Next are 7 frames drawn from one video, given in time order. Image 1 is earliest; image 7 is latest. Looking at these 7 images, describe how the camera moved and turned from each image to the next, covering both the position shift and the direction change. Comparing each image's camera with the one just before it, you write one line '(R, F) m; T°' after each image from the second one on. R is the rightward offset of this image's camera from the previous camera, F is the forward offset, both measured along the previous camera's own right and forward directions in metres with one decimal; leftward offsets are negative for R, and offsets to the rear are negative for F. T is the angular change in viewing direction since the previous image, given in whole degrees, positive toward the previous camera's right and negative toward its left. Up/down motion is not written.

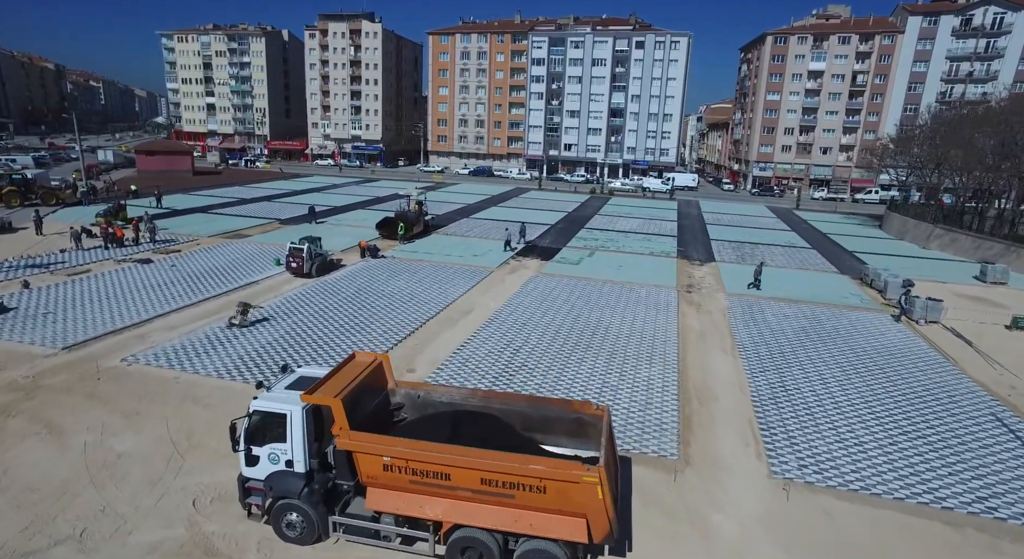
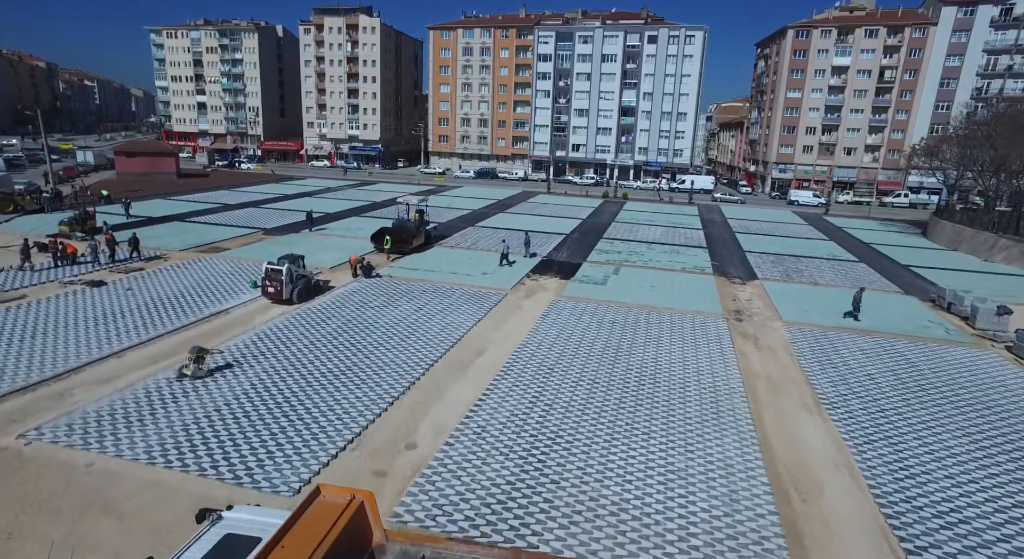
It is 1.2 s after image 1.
(-0.6, +3.4) m; 0°
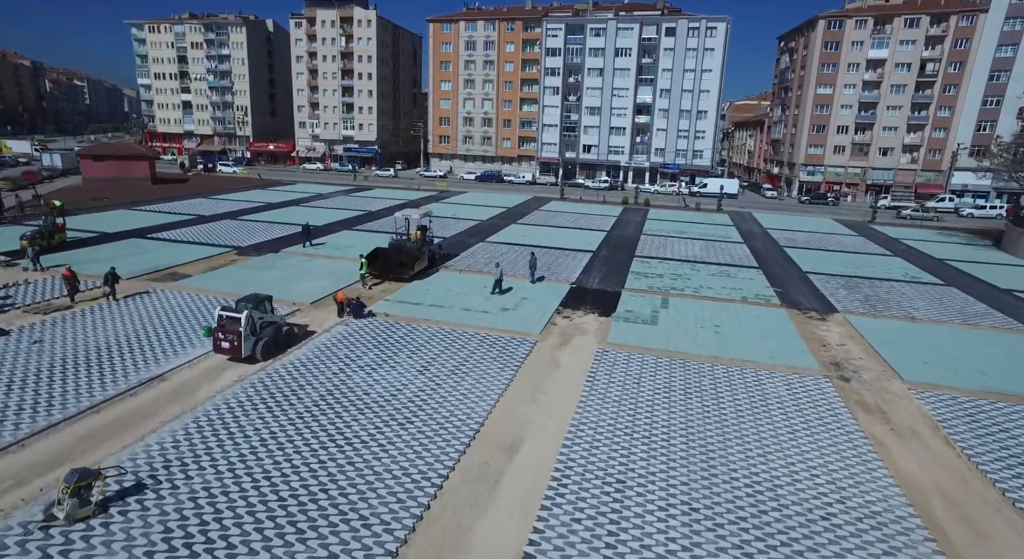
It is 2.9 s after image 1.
(-0.9, +4.6) m; 0°
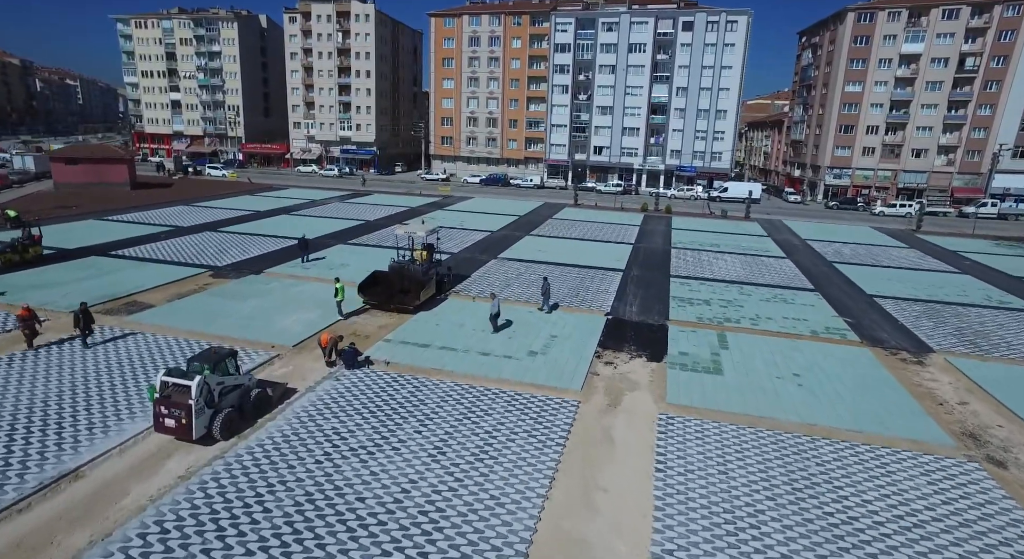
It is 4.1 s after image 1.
(-0.8, +3.5) m; 0°
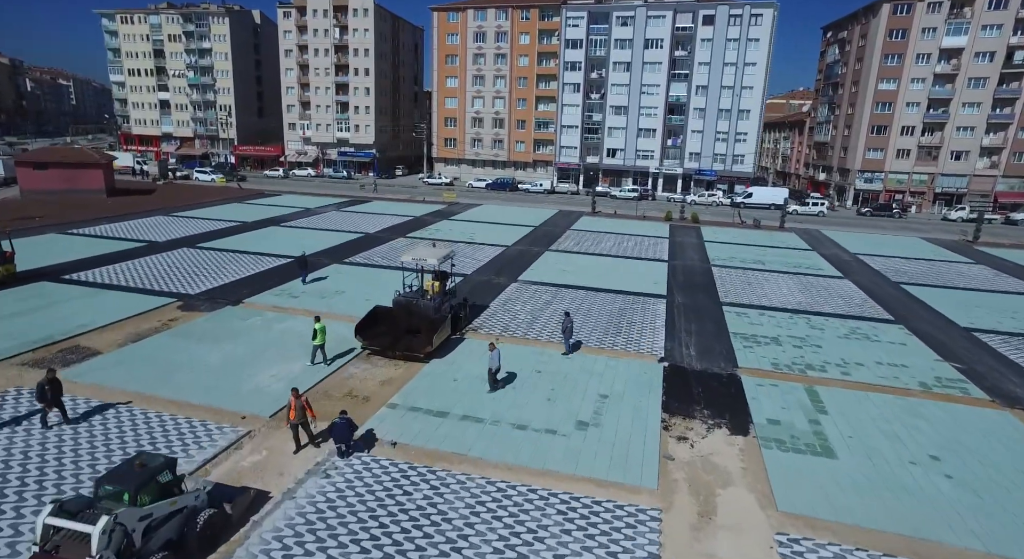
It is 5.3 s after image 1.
(-0.9, +3.6) m; 0°
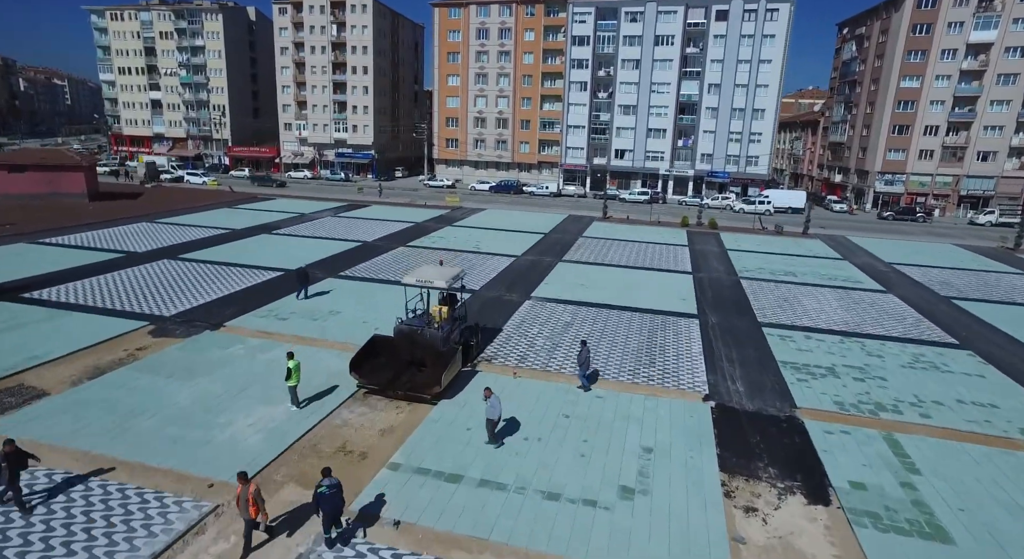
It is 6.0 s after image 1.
(-0.5, +2.2) m; 0°
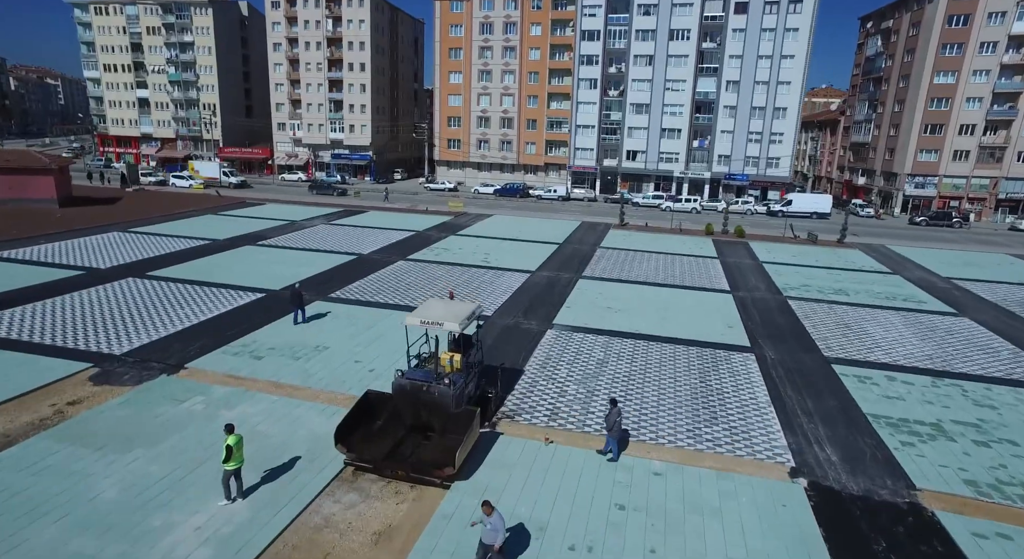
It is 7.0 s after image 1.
(-0.6, +3.0) m; 0°
